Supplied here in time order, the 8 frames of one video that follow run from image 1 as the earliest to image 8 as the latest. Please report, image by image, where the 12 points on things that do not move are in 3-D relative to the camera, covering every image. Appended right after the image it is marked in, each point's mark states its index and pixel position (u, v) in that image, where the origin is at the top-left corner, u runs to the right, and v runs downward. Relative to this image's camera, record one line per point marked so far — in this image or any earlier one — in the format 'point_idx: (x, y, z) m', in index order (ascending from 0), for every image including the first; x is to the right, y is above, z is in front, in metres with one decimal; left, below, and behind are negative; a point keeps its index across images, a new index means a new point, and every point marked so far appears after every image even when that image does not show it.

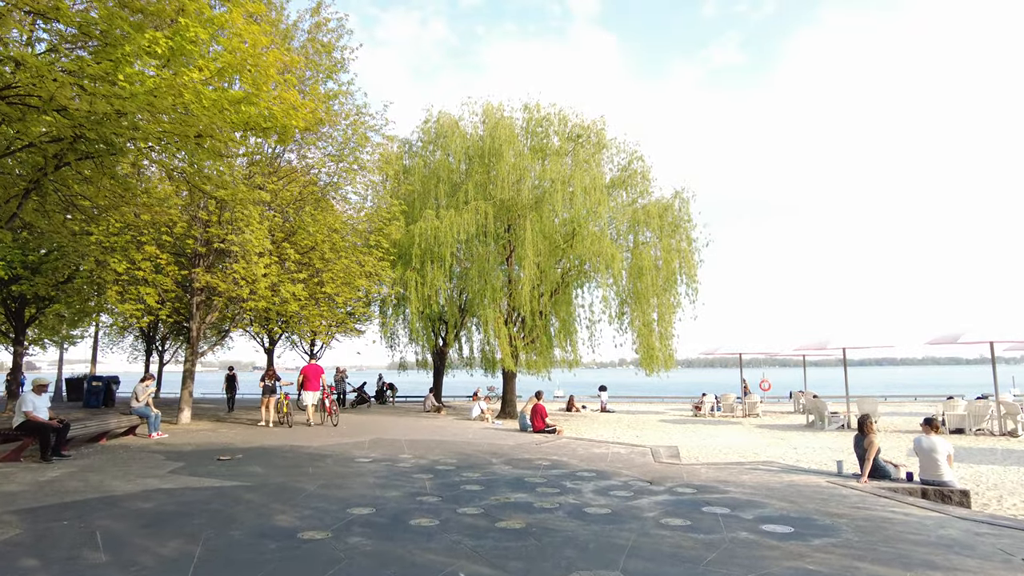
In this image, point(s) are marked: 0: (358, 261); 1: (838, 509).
0: (-4.6, +0.8, +19.8) m
1: (+3.5, -2.4, +7.2) m
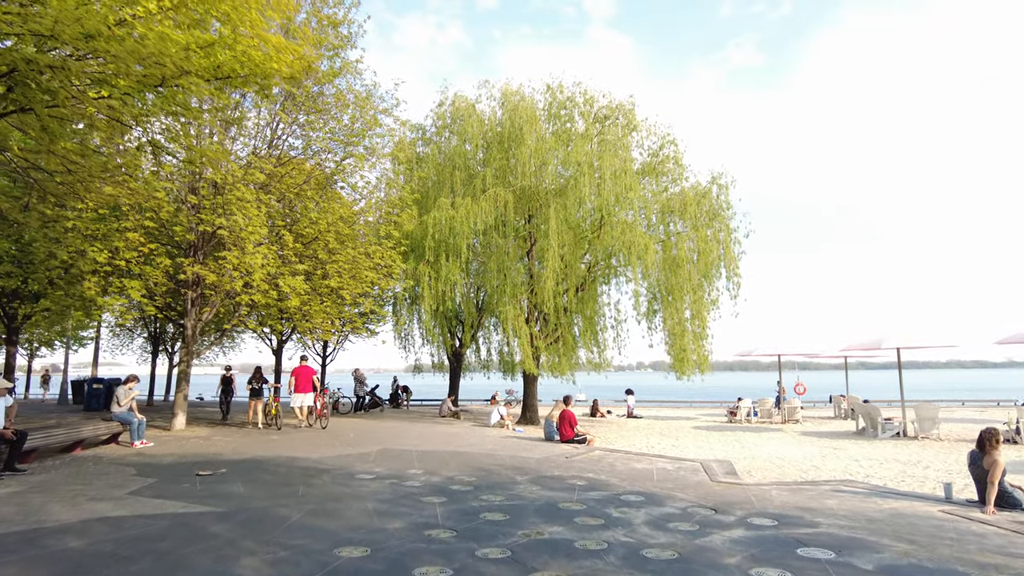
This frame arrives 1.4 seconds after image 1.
0: (-4.0, +1.0, +18.2) m
1: (+3.8, -2.2, +5.4) m
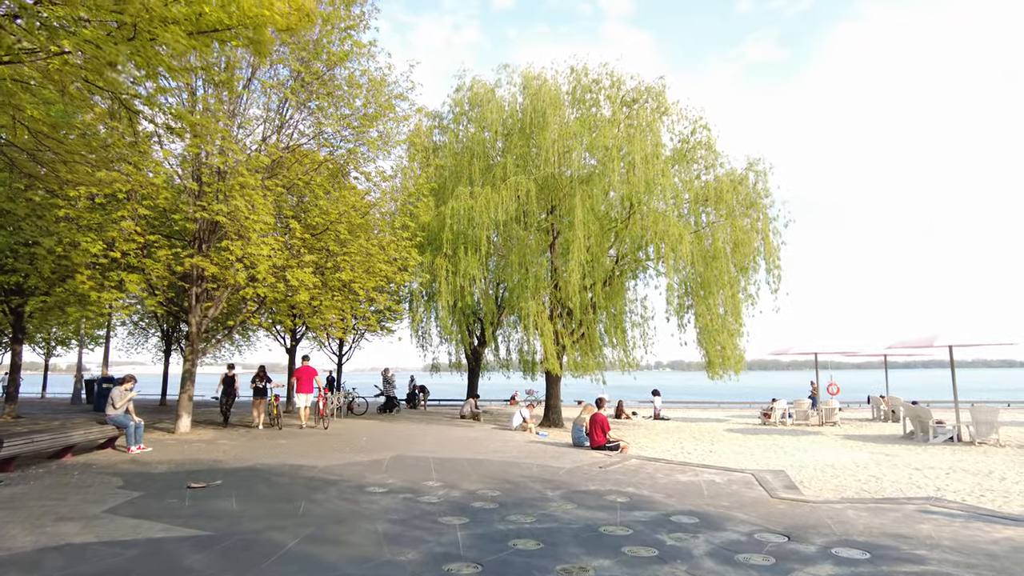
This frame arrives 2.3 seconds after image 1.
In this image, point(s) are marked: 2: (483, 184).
0: (-3.4, +1.1, +17.1) m
1: (+4.1, -2.0, +4.1) m
2: (-0.9, +3.1, +19.8) m
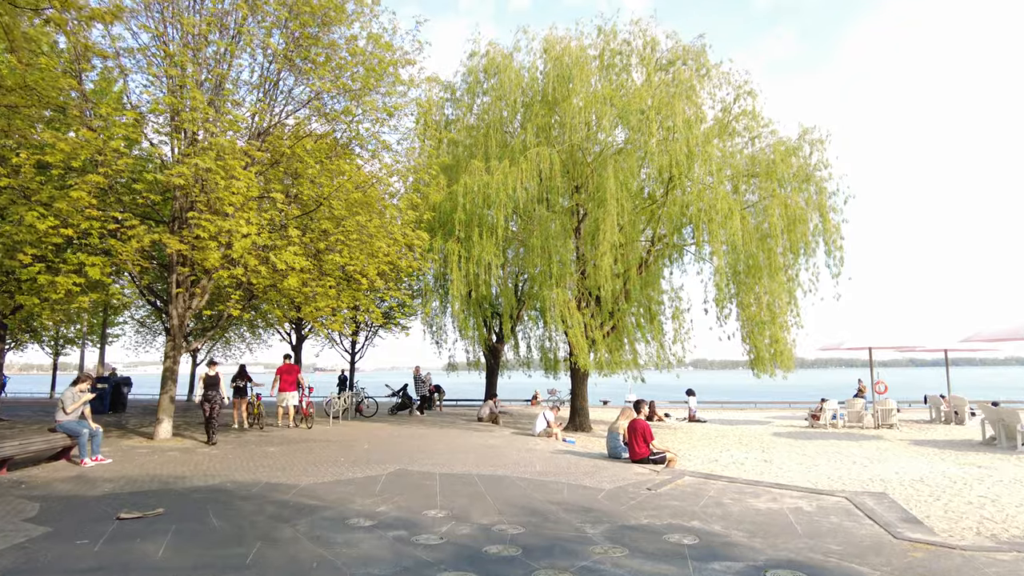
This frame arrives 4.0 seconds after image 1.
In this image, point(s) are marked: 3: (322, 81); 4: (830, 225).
0: (-2.9, +1.4, +15.1) m
1: (+4.2, -1.7, +1.9) m
2: (-0.3, +3.4, +17.7) m
3: (-4.3, +4.7, +15.0) m
4: (+8.1, +1.6, +17.0) m
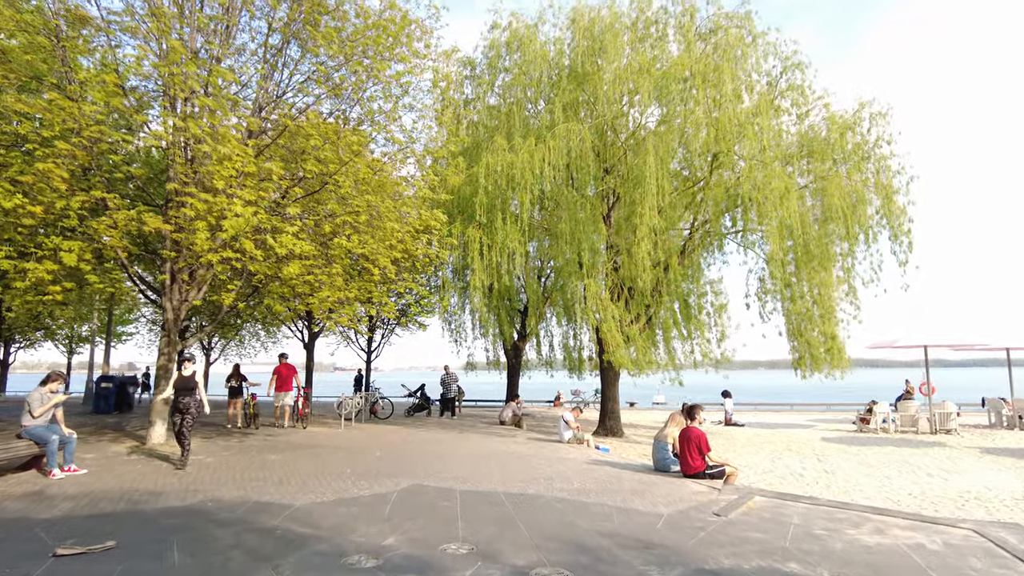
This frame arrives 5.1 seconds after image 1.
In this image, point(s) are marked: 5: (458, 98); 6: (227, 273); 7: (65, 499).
0: (-2.3, +1.6, +13.7) m
1: (+4.4, -1.5, +0.3) m
2: (+0.3, +3.6, +16.2) m
3: (-3.8, +4.9, +13.6) m
4: (+8.7, +1.8, +15.3) m
5: (-1.5, +5.4, +18.7) m
6: (-5.4, +0.3, +12.6) m
7: (-5.0, -2.4, +7.5) m
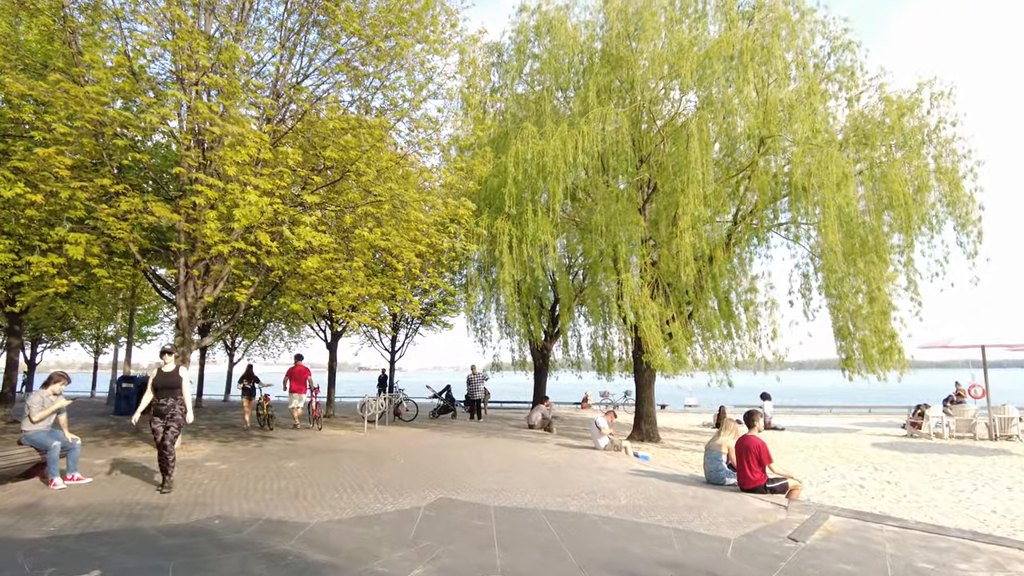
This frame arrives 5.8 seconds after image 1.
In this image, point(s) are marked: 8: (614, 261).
0: (-1.7, +1.7, +12.9) m
1: (+4.6, -1.4, -0.7) m
2: (+1.0, +3.7, +15.3) m
3: (-3.1, +4.9, +12.9) m
4: (+9.4, +1.9, +14.1) m
5: (-0.7, +5.5, +17.9) m
6: (-4.8, +0.3, +12.0) m
7: (-4.6, -2.3, +6.8) m
8: (+2.2, +0.6, +14.2) m
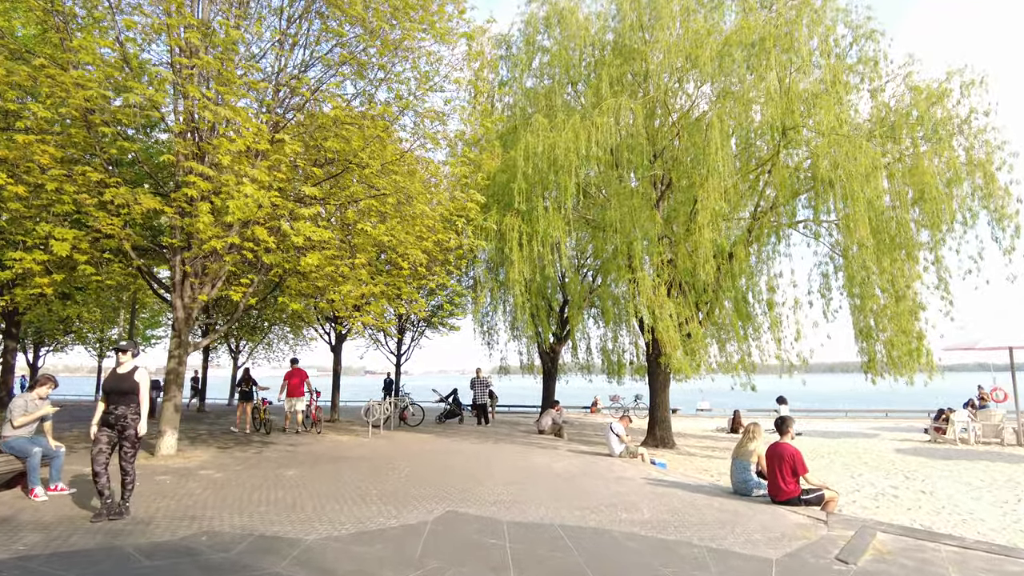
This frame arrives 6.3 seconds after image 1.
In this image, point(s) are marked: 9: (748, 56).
0: (-1.5, +1.7, +12.3) m
1: (+4.7, -1.3, -1.3) m
2: (+1.2, +3.7, +14.7) m
3: (-3.0, +4.9, +12.4) m
4: (+9.6, +2.0, +13.5) m
5: (-0.5, +5.5, +17.3) m
6: (-4.7, +0.4, +11.4) m
7: (-4.5, -2.3, +6.2) m
8: (+2.4, +0.6, +13.6) m
9: (+4.7, +4.6, +13.3) m
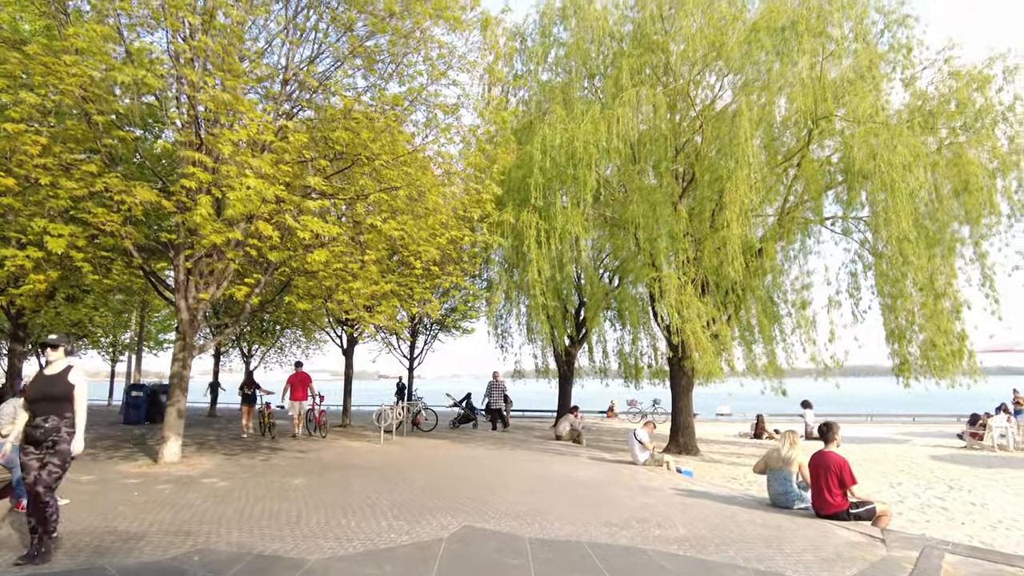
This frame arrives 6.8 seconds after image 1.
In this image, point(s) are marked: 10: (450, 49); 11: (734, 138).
0: (-1.2, +1.7, +11.8) m
1: (+4.7, -1.2, -2.0) m
2: (+1.6, +3.7, +14.2) m
3: (-2.7, +4.9, +11.9) m
4: (+9.9, +2.0, +12.7) m
5: (-0.1, +5.4, +16.8) m
6: (-4.4, +0.4, +10.9) m
7: (-4.3, -2.2, +5.7) m
8: (+2.7, +0.6, +13.0) m
9: (+5.1, +4.6, +12.6) m
10: (-1.2, +4.8, +13.5) m
11: (+4.1, +2.8, +12.4) m
